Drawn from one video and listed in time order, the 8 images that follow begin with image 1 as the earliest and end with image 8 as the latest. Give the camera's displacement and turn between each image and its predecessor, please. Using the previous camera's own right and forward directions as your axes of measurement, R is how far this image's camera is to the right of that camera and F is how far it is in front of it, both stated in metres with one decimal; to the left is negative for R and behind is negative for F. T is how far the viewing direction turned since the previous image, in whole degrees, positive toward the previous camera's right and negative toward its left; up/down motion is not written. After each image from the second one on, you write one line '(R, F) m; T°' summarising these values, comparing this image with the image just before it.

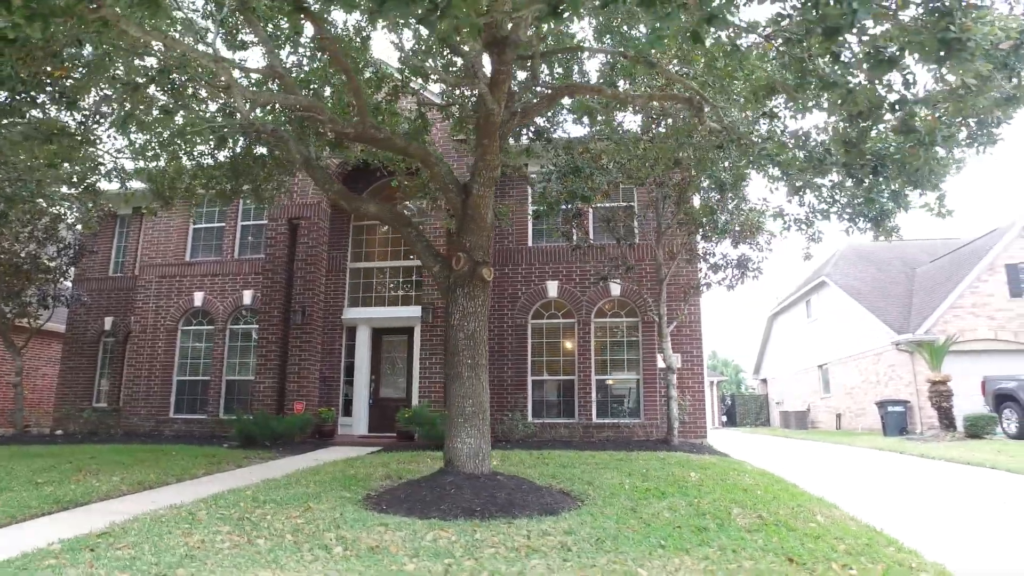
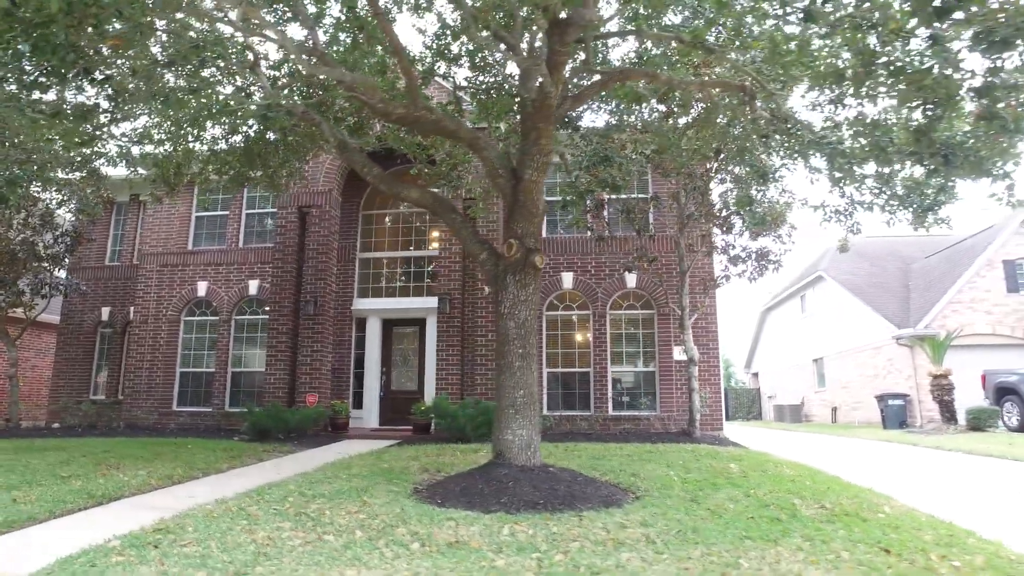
(-0.7, +0.2) m; +2°
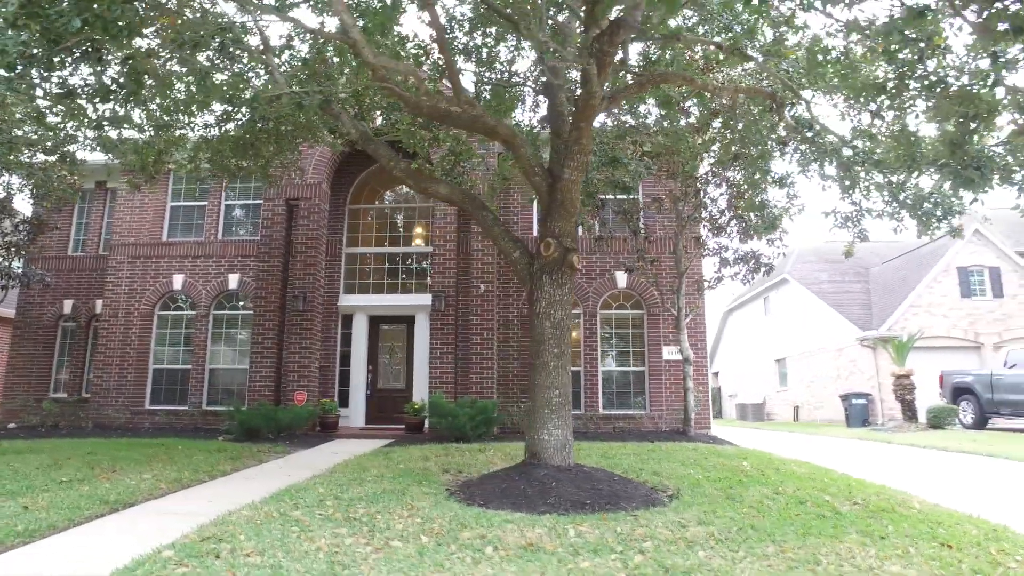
(-0.8, +0.1) m; +4°
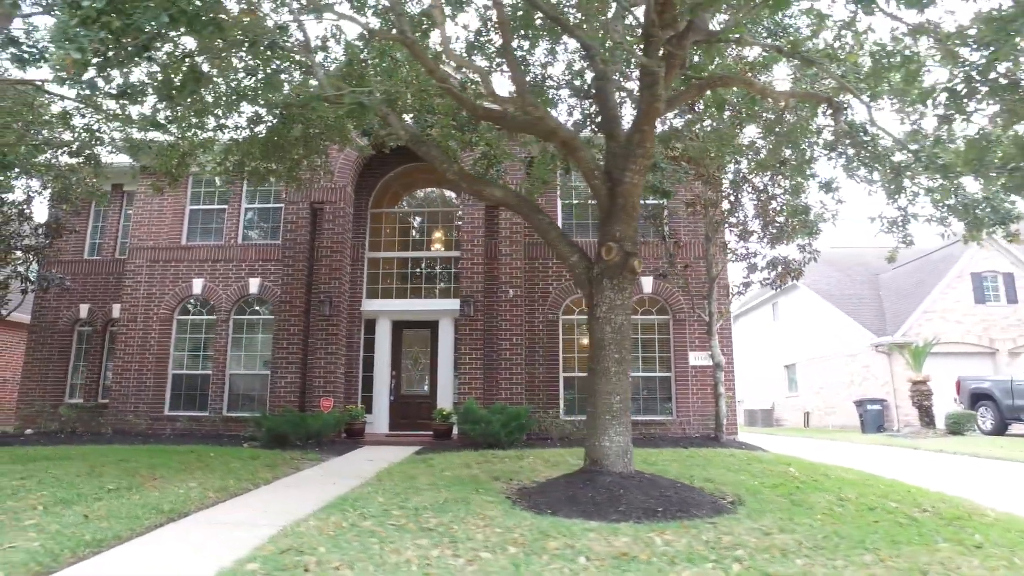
(-0.6, +0.1) m; +1°
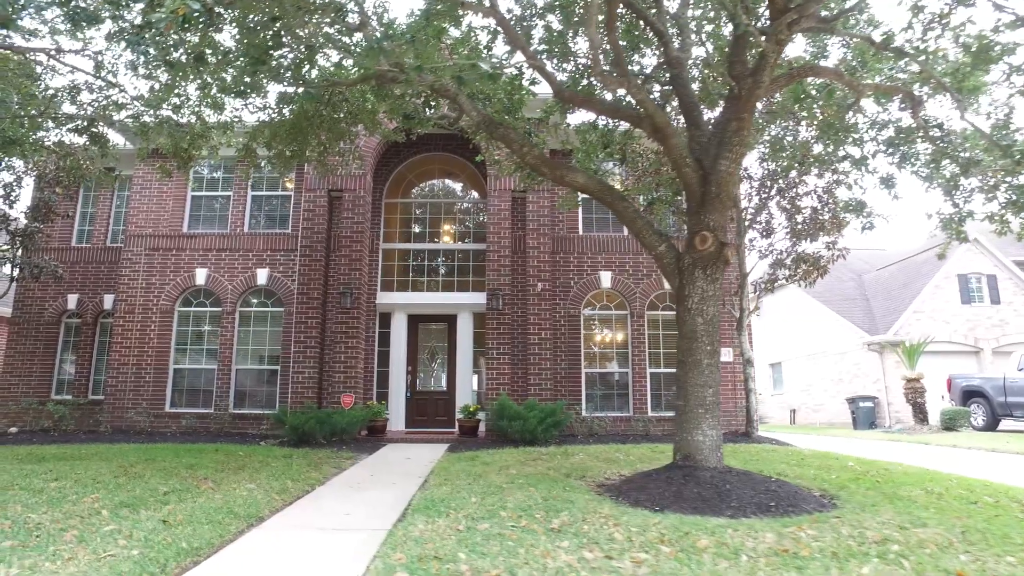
(-1.2, +0.3) m; +4°
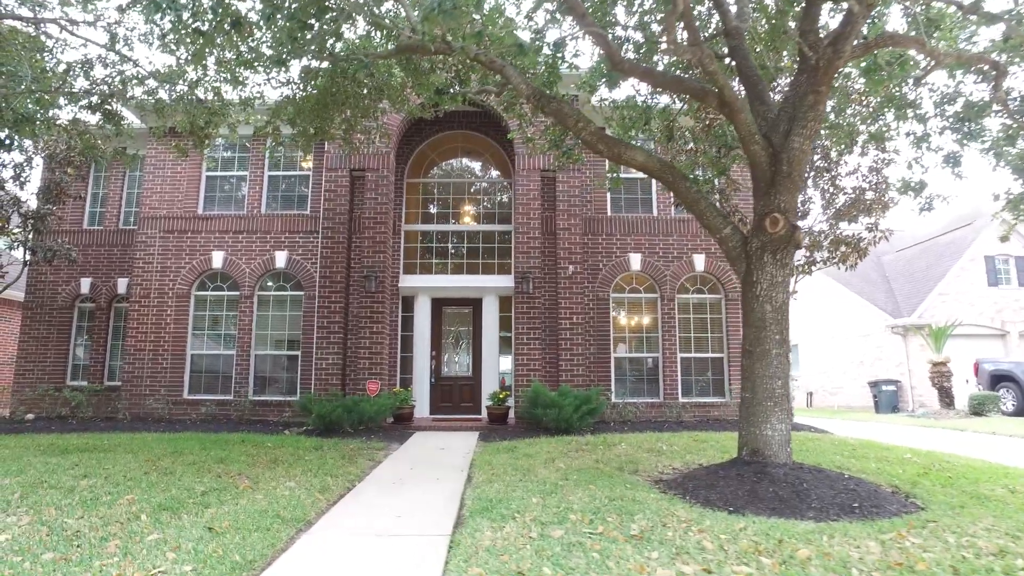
(-0.5, +0.4) m; 0°
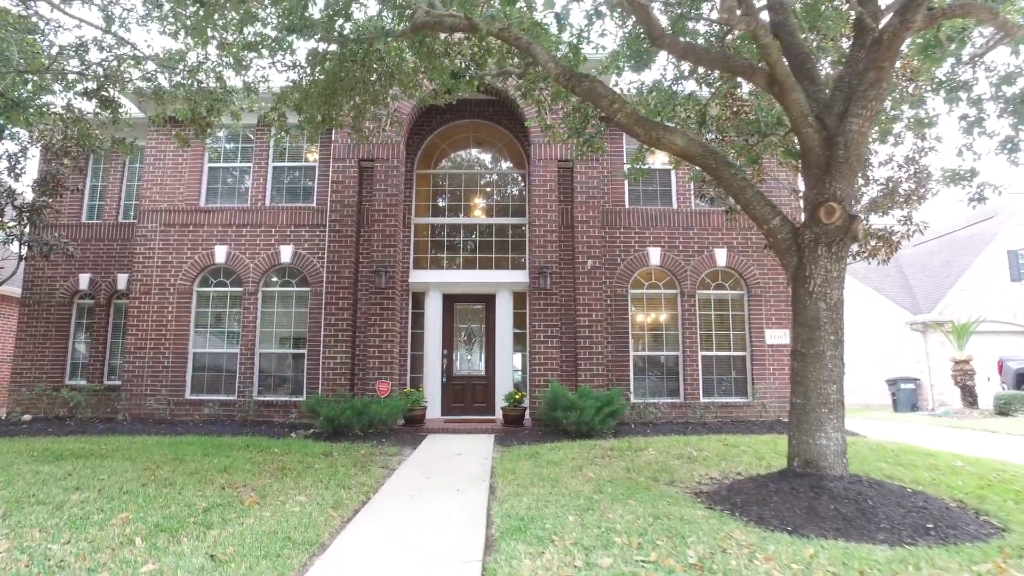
(-0.2, +0.5) m; 0°
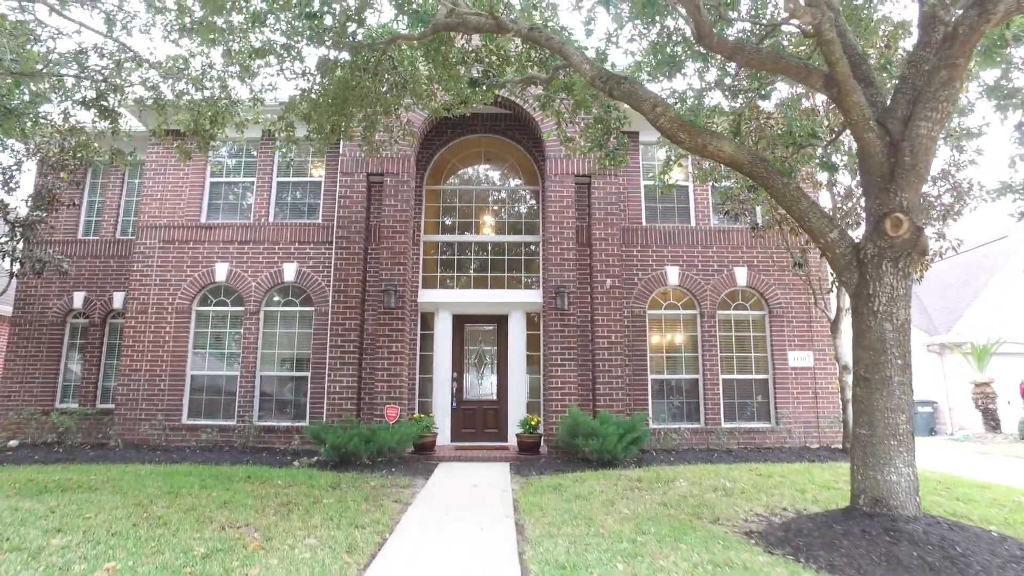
(-0.3, +0.5) m; 0°
